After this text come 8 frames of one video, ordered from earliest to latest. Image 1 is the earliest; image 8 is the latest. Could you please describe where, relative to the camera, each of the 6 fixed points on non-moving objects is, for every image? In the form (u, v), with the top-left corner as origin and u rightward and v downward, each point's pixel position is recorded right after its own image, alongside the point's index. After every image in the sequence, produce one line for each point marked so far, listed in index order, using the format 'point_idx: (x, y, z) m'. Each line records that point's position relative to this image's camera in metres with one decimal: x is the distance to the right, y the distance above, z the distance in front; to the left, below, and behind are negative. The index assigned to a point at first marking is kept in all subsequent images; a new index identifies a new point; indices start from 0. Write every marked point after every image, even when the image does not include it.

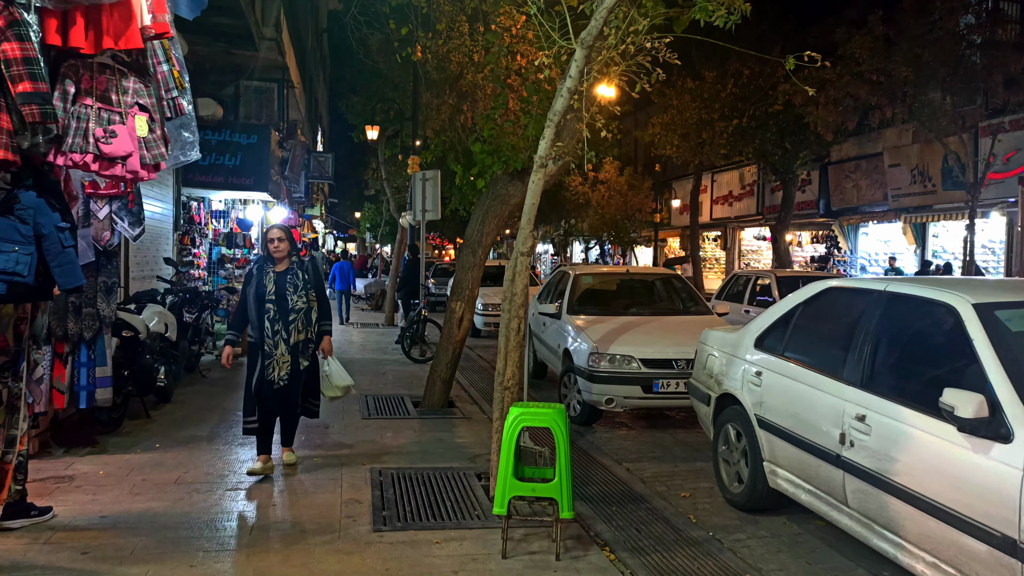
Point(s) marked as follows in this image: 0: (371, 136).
0: (-3.0, +3.3, +16.3) m
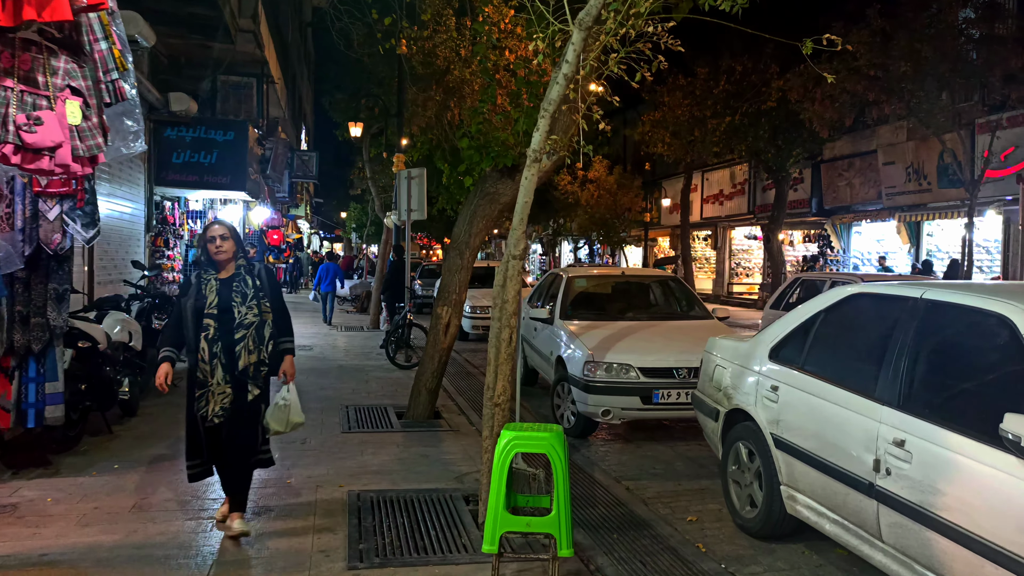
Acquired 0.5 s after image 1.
0: (-3.3, +3.3, +15.8) m
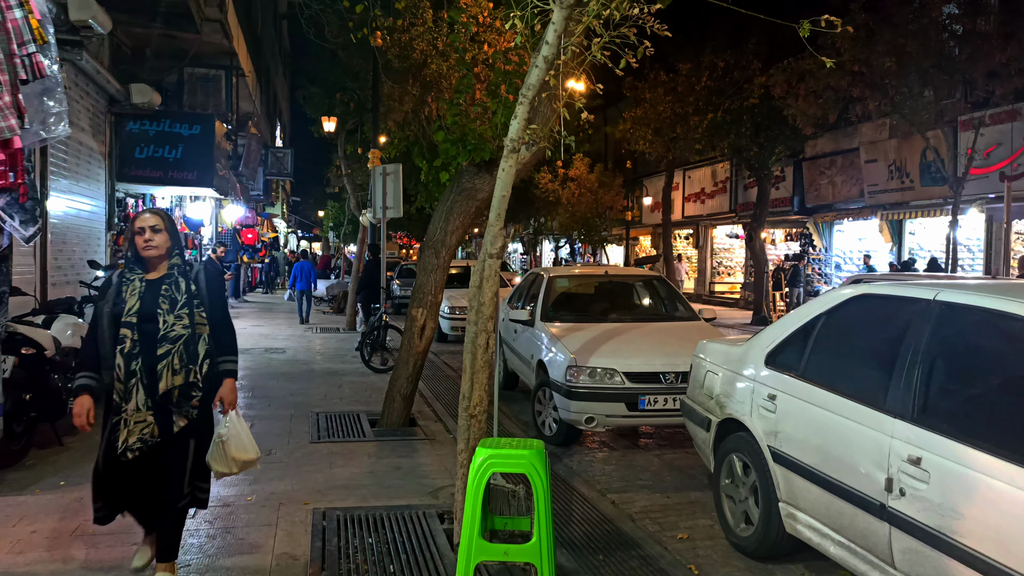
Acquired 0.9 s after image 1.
0: (-3.7, +3.3, +15.4) m
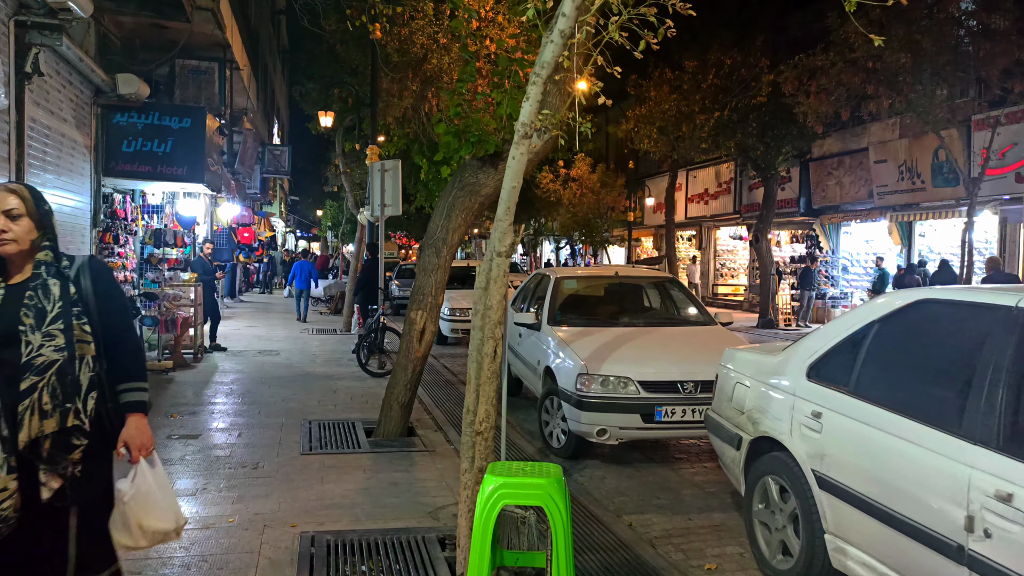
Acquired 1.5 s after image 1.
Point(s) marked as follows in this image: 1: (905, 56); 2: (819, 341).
0: (-3.6, +3.2, +14.9) m
1: (+6.8, +4.0, +13.1) m
2: (+1.5, -0.3, +3.8) m
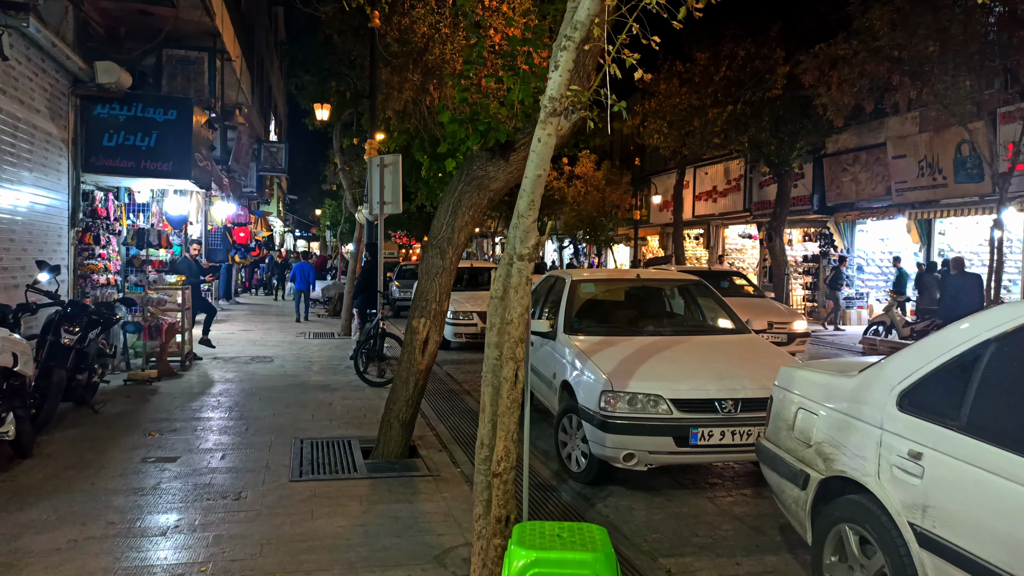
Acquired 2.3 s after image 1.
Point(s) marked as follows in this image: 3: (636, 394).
0: (-3.5, +3.2, +14.3) m
1: (+6.9, +4.0, +12.4) m
2: (+1.6, -0.3, +3.1) m
3: (+0.8, -0.7, +5.1) m
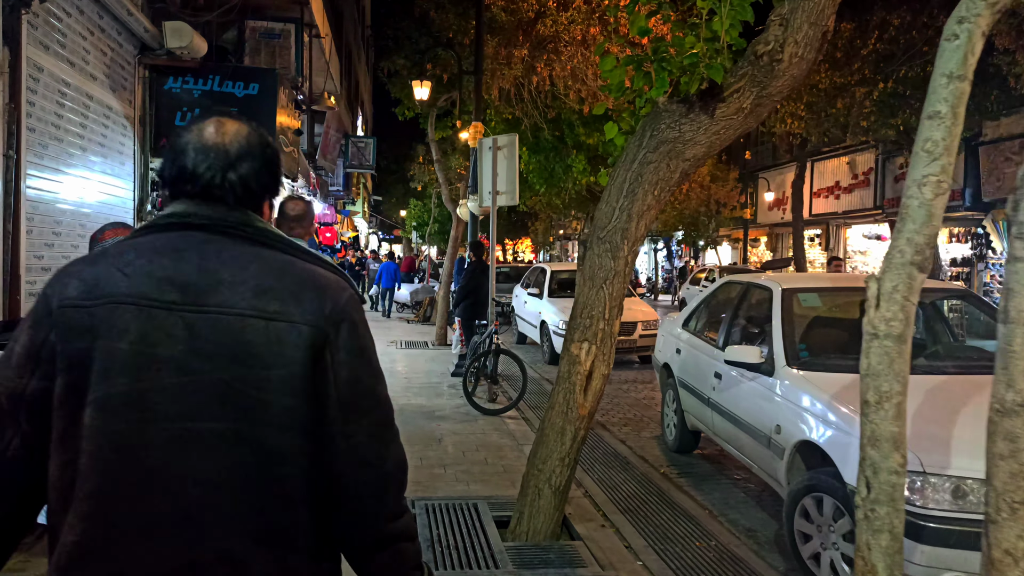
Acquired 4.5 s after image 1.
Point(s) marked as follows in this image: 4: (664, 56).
0: (-1.5, +3.1, +12.7) m
1: (+8.7, +3.8, +9.8) m
2: (+2.5, -0.4, +1.0) m
3: (+1.9, -0.8, +3.1) m
4: (+0.9, +1.4, +4.5) m
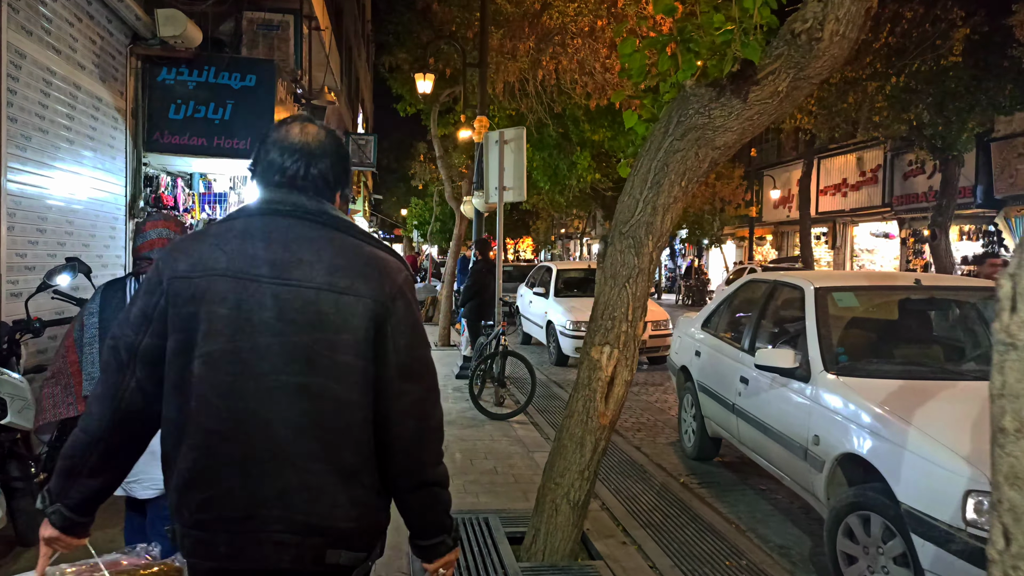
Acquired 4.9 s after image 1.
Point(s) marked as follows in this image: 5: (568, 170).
0: (-1.5, +3.1, +12.3) m
1: (+8.8, +3.9, +9.5) m
2: (+2.5, -0.4, +0.7) m
3: (+2.0, -0.8, +2.8) m
4: (+1.0, +1.4, +4.1) m
5: (+1.3, +2.7, +17.3) m
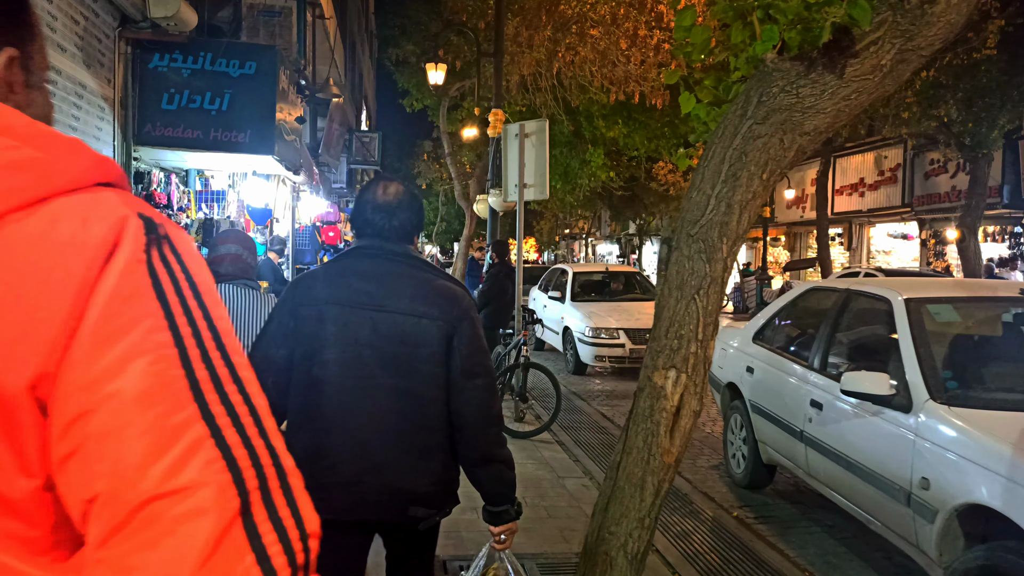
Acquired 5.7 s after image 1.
0: (-1.2, +3.1, +11.7) m
1: (+9.0, +3.8, +8.8) m
2: (+2.7, -0.4, +0.1) m
3: (+2.2, -0.8, +2.2) m
4: (+1.2, +1.3, +3.5) m
5: (+1.5, +2.6, +16.6) m
